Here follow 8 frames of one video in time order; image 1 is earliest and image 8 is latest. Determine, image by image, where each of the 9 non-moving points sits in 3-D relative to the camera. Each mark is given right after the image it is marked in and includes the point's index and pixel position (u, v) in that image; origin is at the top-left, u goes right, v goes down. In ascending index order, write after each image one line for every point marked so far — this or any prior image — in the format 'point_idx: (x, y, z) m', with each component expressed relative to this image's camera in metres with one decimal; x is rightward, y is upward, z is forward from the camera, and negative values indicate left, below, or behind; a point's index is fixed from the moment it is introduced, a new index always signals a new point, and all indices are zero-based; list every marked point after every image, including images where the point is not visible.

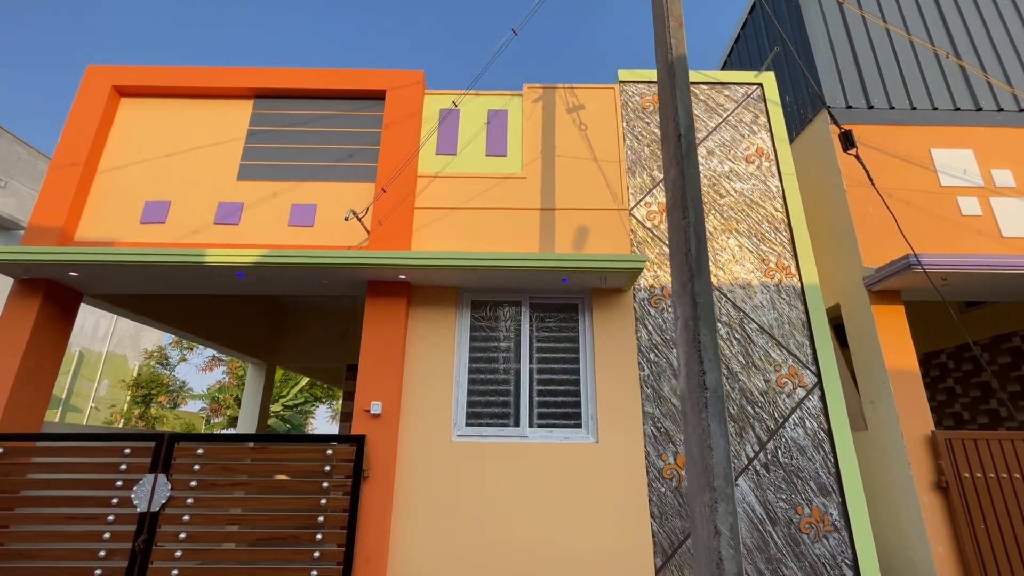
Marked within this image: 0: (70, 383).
0: (-14.3, -3.1, +15.5) m
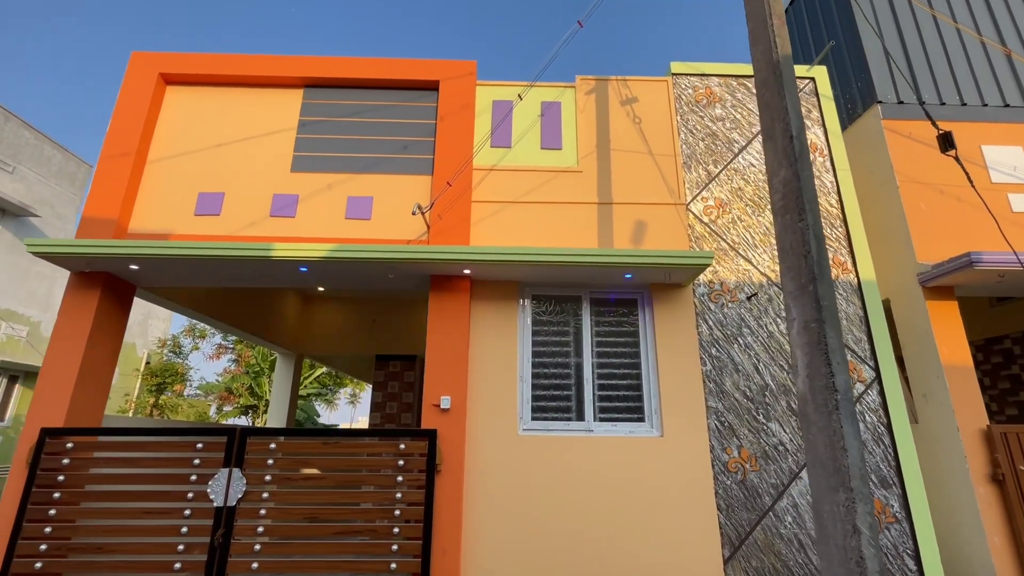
0: (-13.8, -2.7, +15.4) m
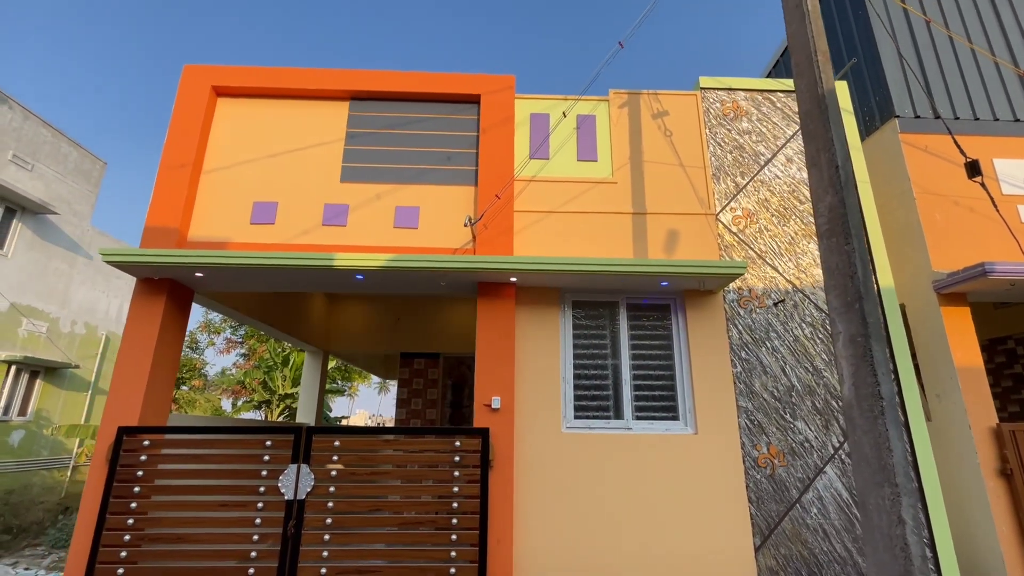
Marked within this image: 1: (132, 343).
0: (-13.5, -2.6, +15.6) m
1: (-4.0, -0.6, +5.0) m
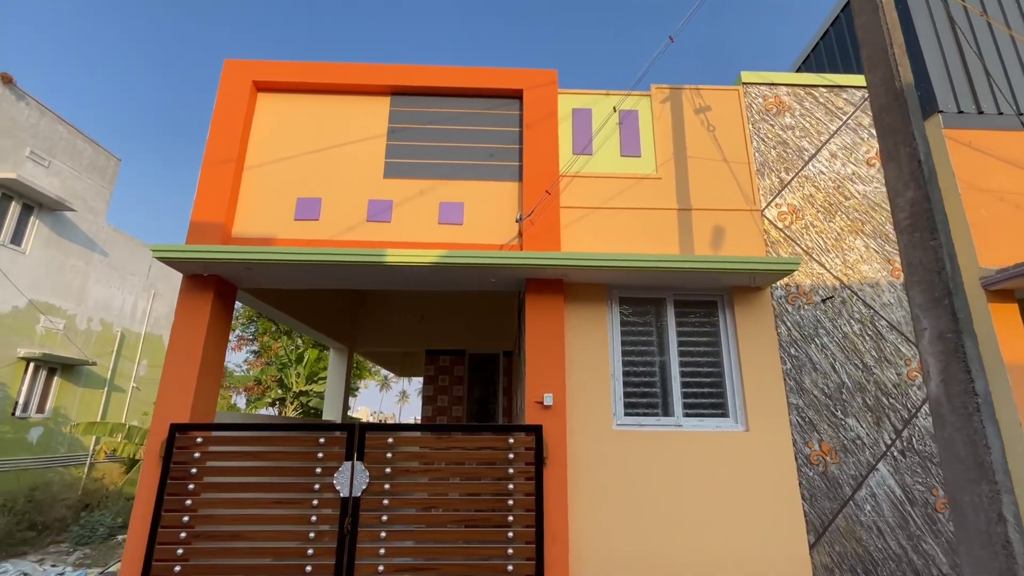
0: (-12.9, -2.5, +15.6) m
1: (-3.4, -0.5, +5.0) m
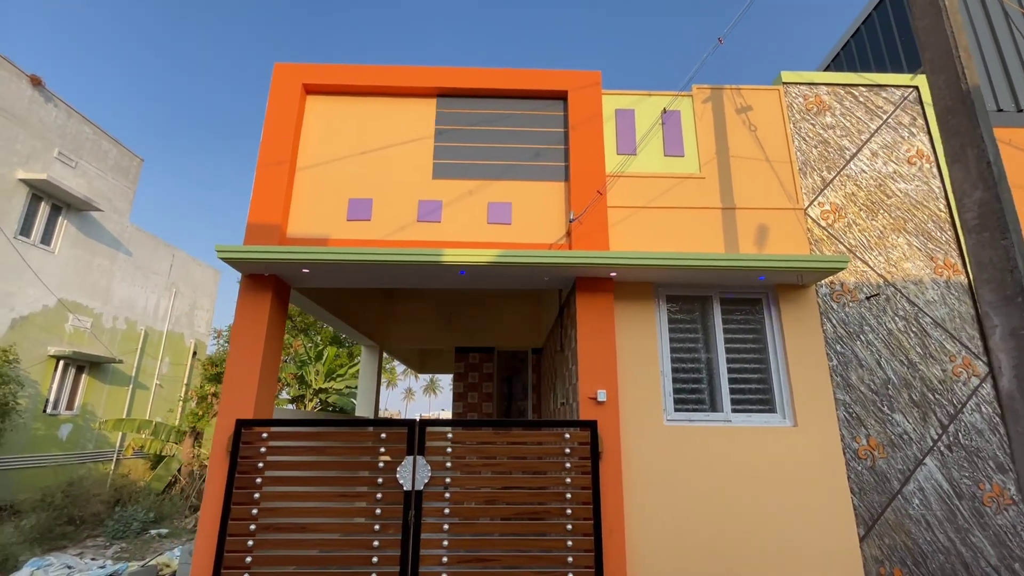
0: (-12.3, -2.4, +15.8) m
1: (-2.9, -0.5, +5.1) m
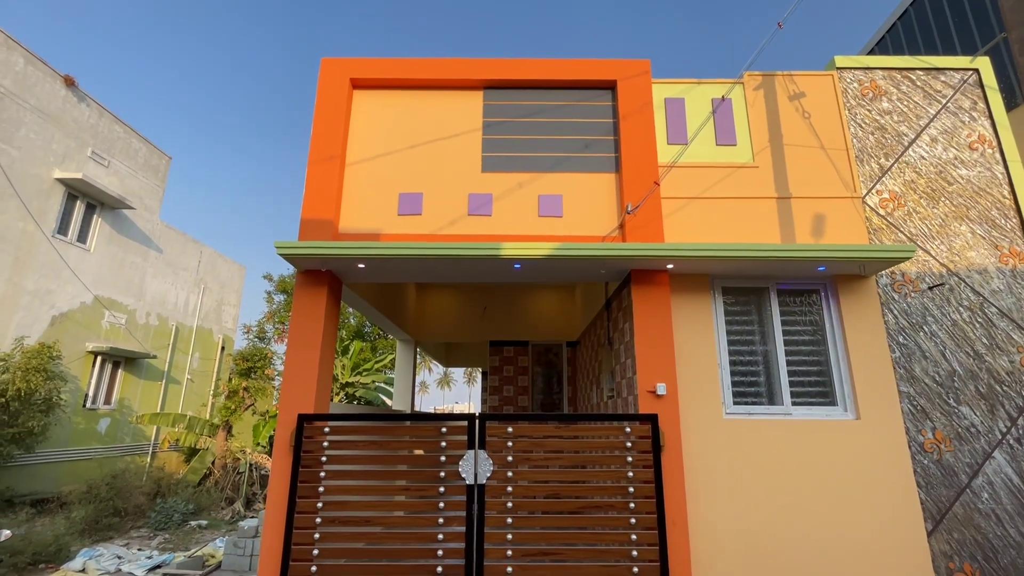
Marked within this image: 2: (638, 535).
0: (-11.4, -2.3, +16.1) m
1: (-2.3, -0.5, +5.1) m
2: (+1.2, -2.3, +4.6) m
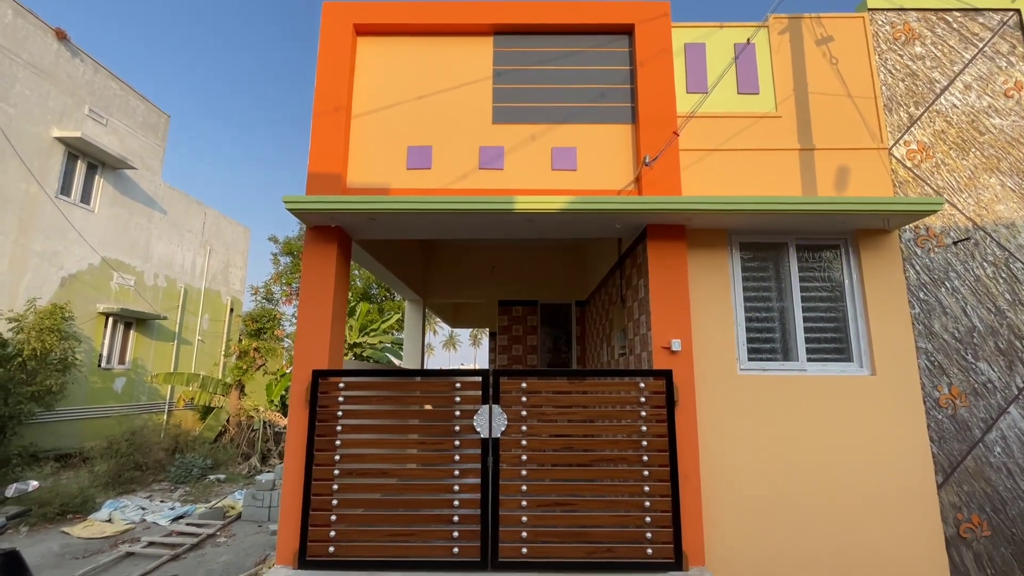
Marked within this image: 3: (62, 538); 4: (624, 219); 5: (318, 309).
0: (-11.2, -1.0, +16.2) m
1: (-2.1, 0.0, +5.1) m
2: (+1.3, -1.9, +4.6) m
3: (-7.1, -3.9, +7.6) m
4: (+1.2, +0.7, +5.1) m
5: (-2.0, -0.2, +5.1) m
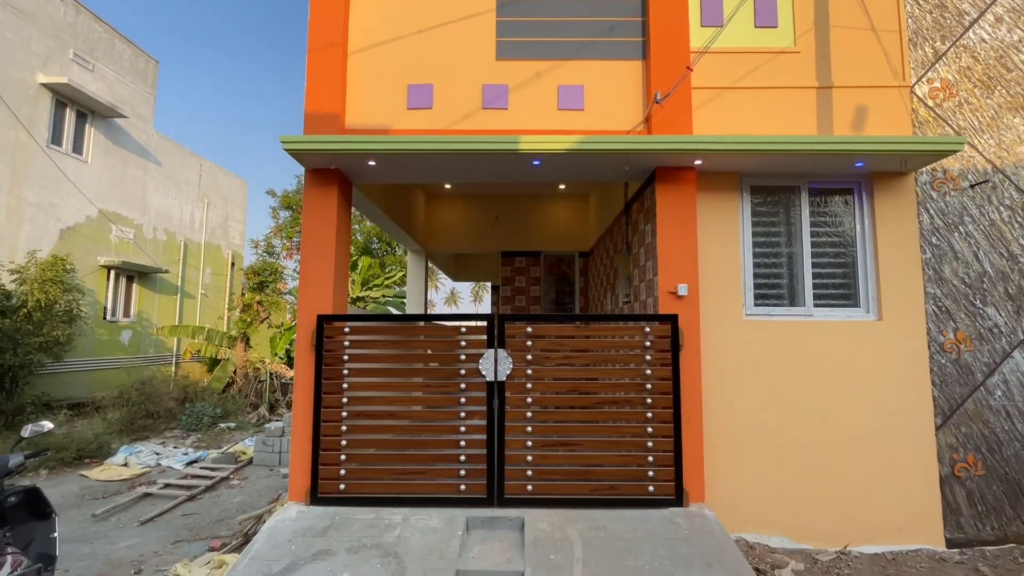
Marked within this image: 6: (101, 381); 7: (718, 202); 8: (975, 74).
0: (-11.1, +0.5, +16.2) m
1: (-2.1, +0.5, +5.0) m
2: (+1.4, -1.4, +4.7) m
3: (-7.0, -3.1, +7.9) m
4: (+1.2, +1.3, +4.9) m
5: (-2.0, +0.3, +5.0) m
6: (-11.0, -2.5, +12.9) m
7: (+2.2, +0.9, +5.1) m
8: (+5.1, +2.3, +5.3) m
